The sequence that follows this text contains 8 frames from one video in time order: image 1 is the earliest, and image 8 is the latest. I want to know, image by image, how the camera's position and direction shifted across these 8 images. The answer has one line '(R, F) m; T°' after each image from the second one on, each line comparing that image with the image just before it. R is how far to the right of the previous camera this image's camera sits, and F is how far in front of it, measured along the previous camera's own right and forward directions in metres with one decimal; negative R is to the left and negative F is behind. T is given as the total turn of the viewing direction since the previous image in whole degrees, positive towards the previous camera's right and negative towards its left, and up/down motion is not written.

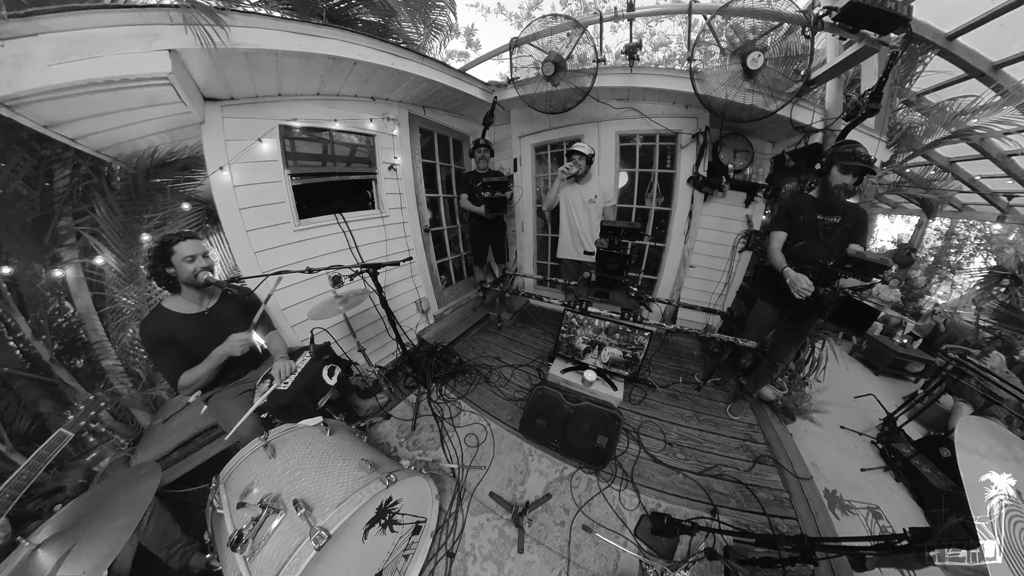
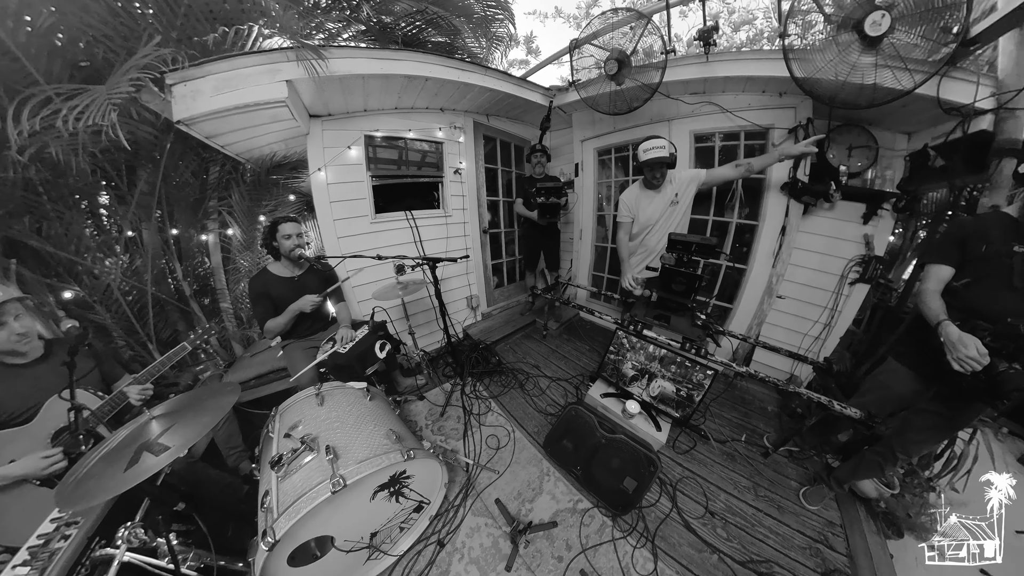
(+0.5, +0.1) m; -18°
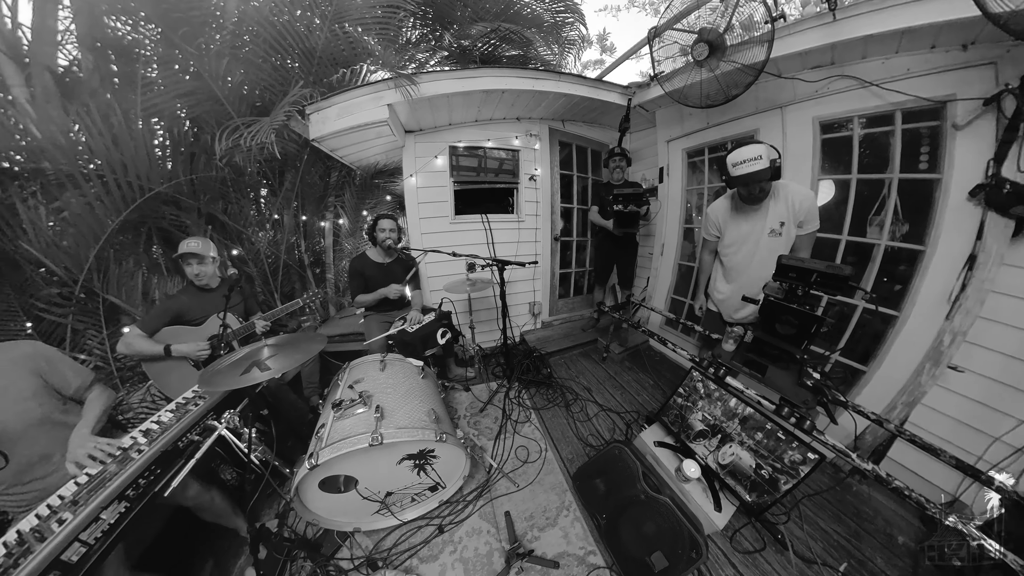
(+0.6, +0.2) m; -22°
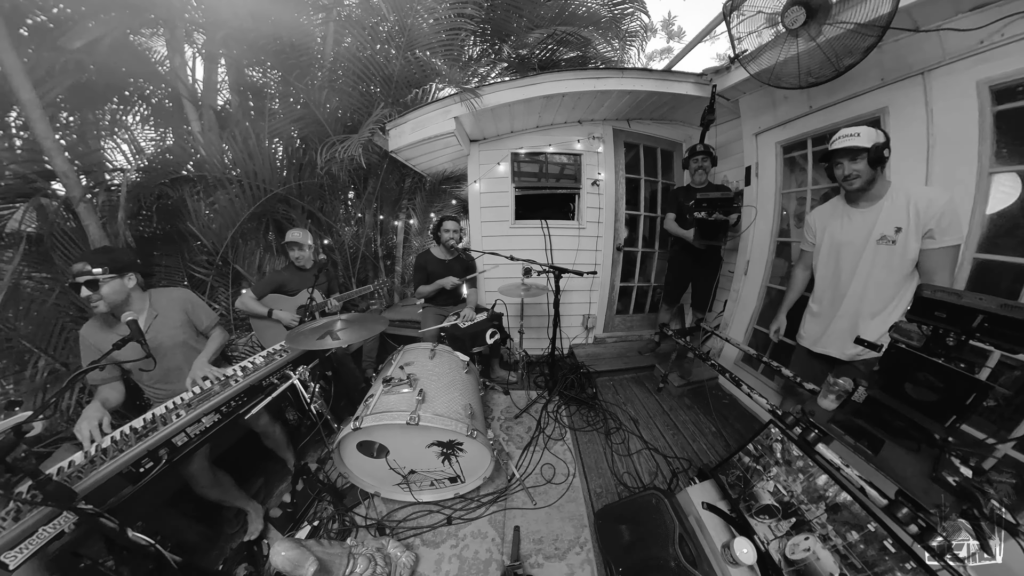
(+0.4, +0.1) m; -18°
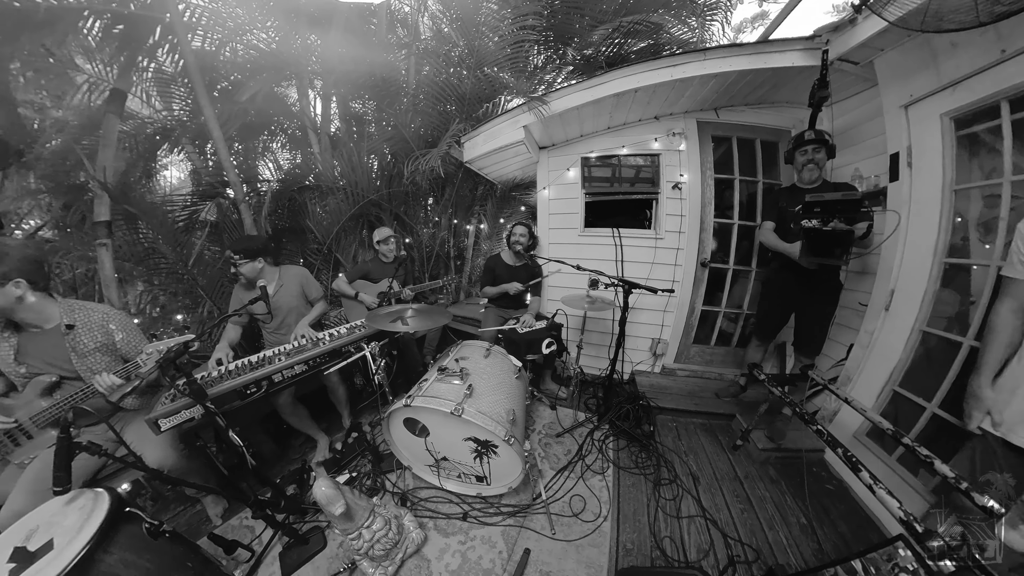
(+0.5, +0.1) m; -21°
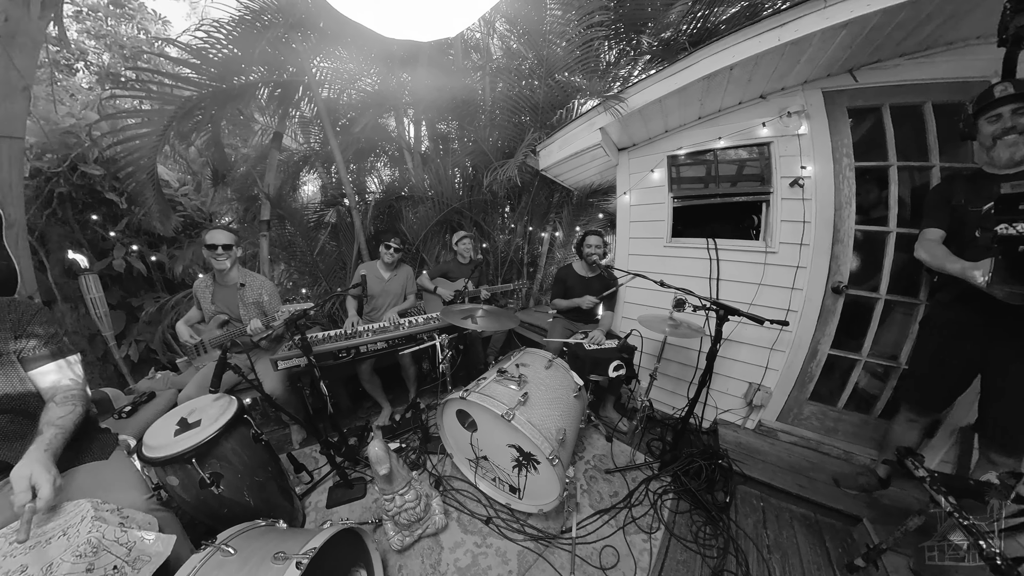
(+0.5, +0.1) m; -23°
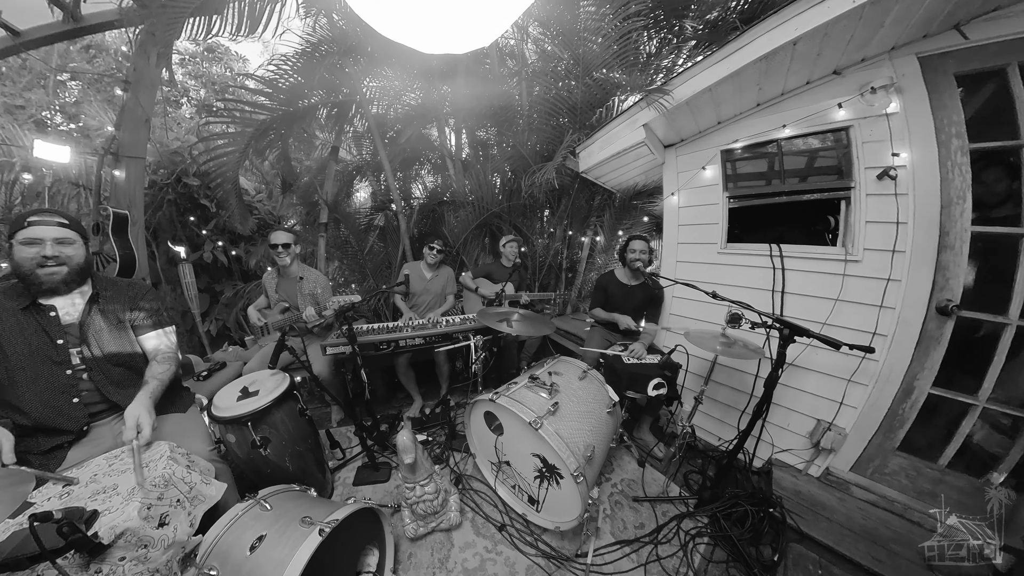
(+0.3, +0.1) m; -12°
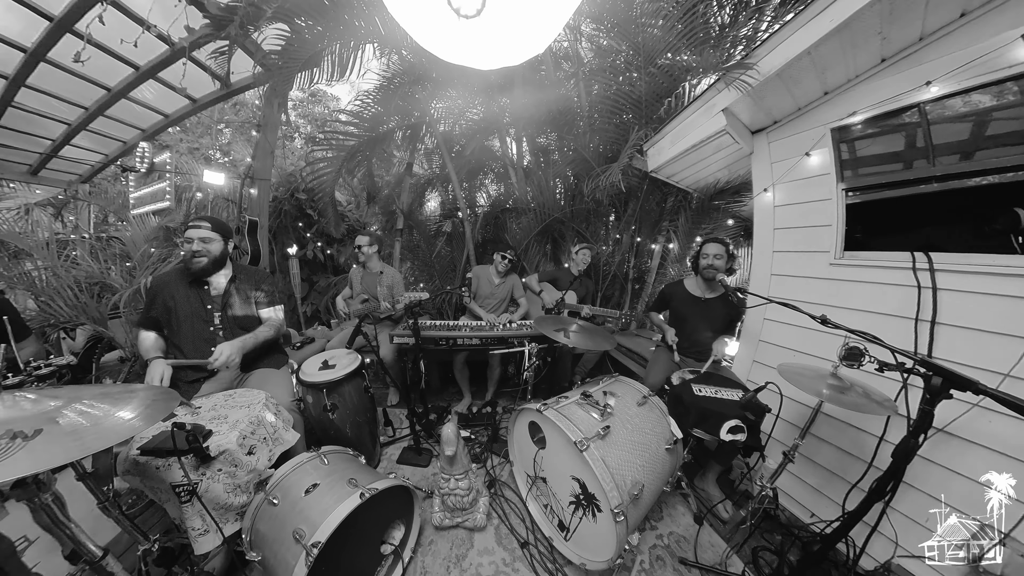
(+0.4, +0.1) m; -18°
